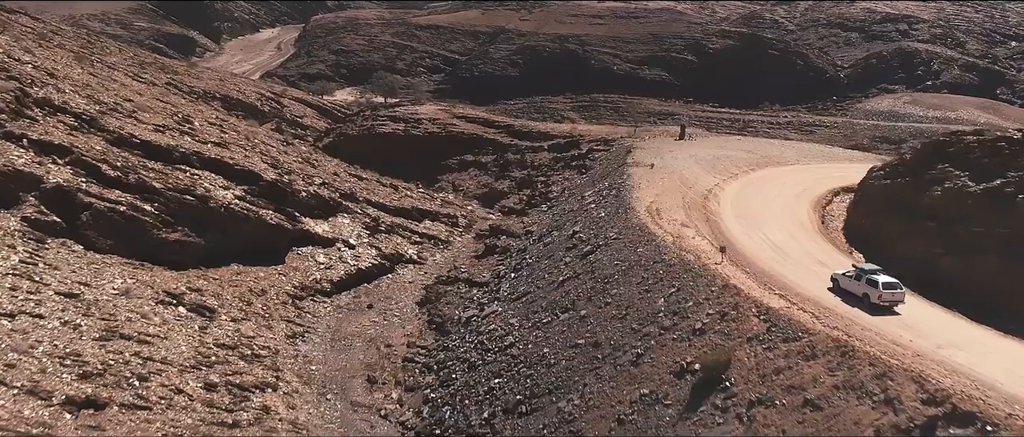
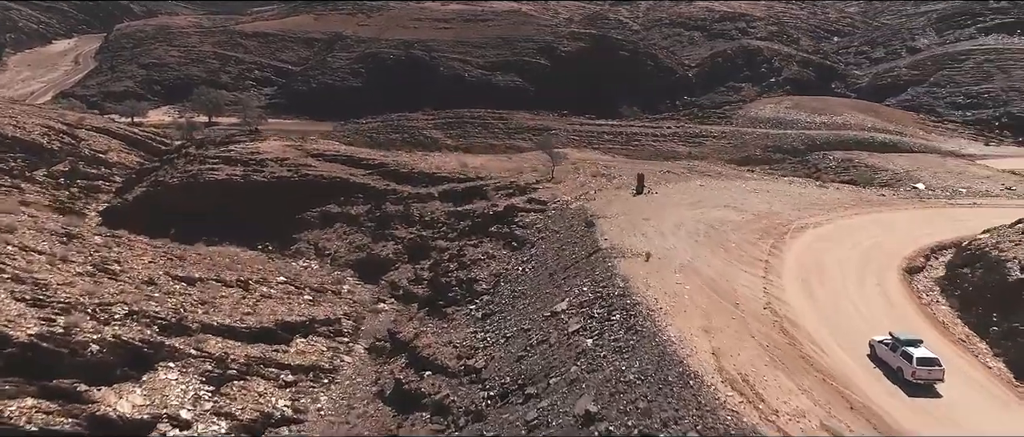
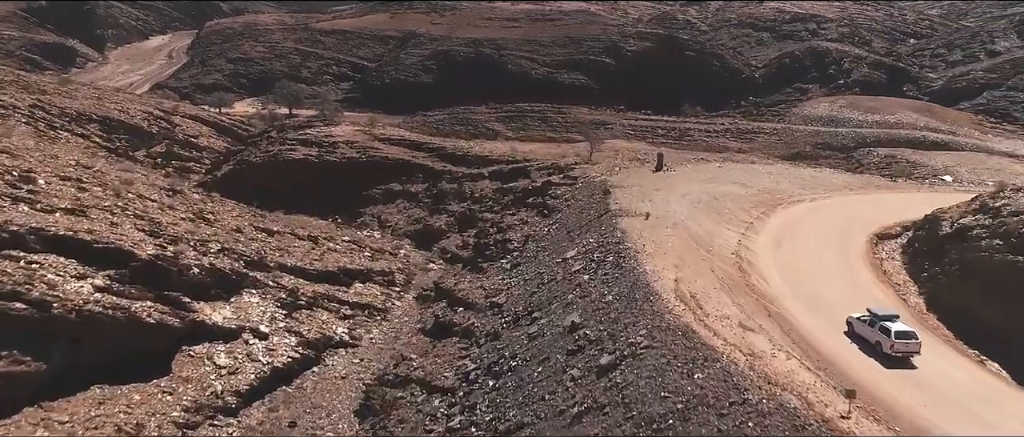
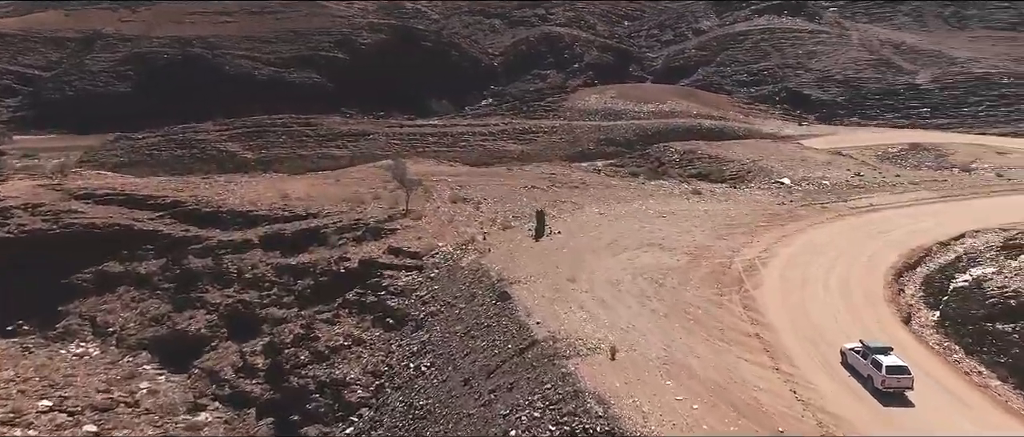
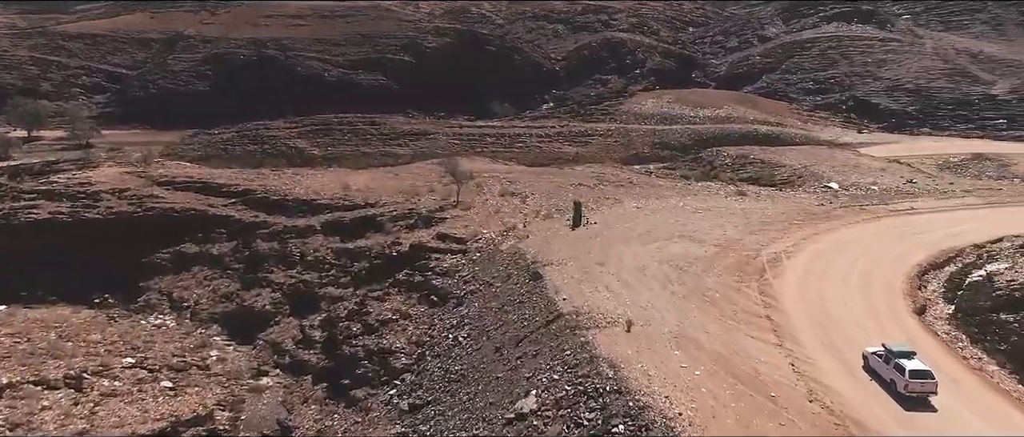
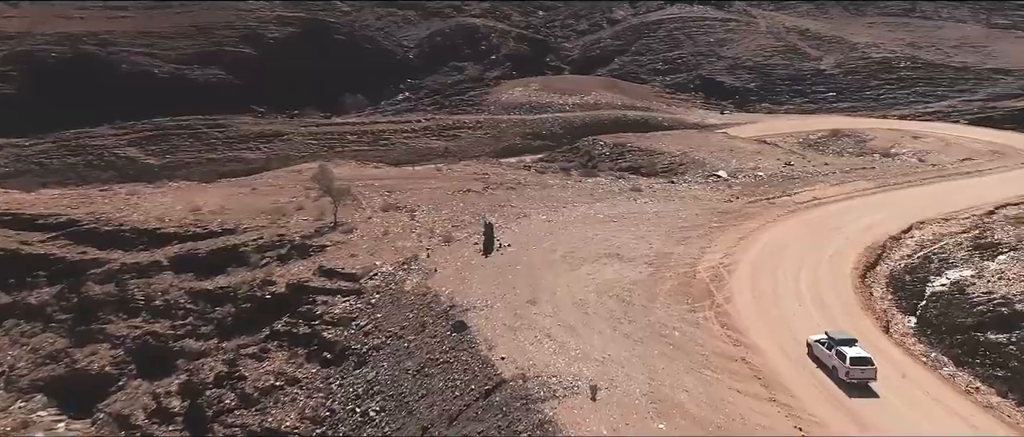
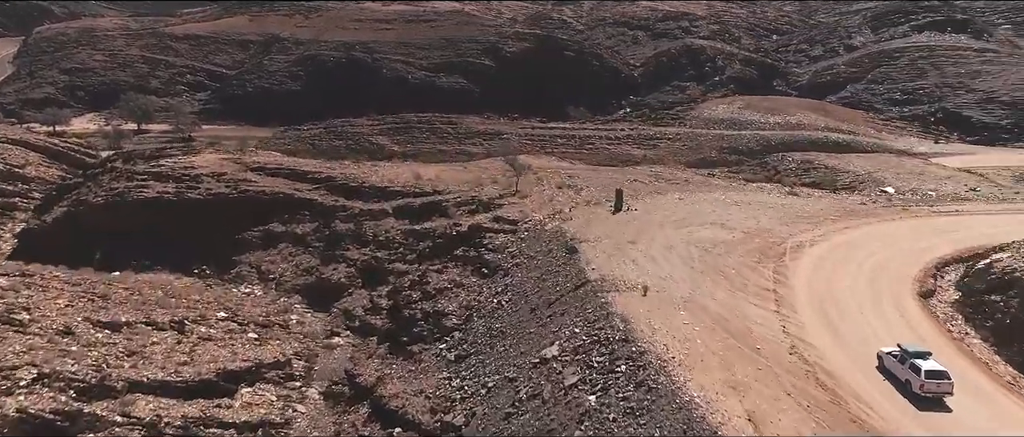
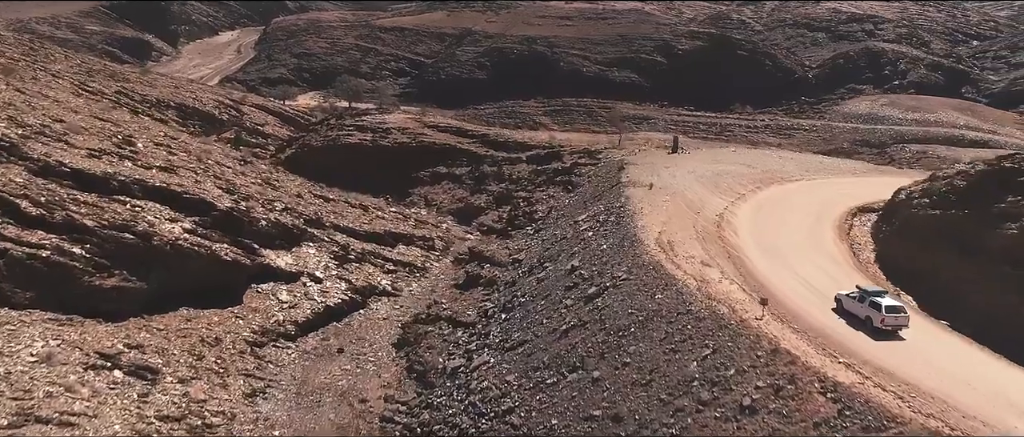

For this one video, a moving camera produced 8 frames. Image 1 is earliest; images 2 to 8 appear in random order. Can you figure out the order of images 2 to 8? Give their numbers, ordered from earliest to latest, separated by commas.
8, 3, 2, 7, 5, 4, 6
